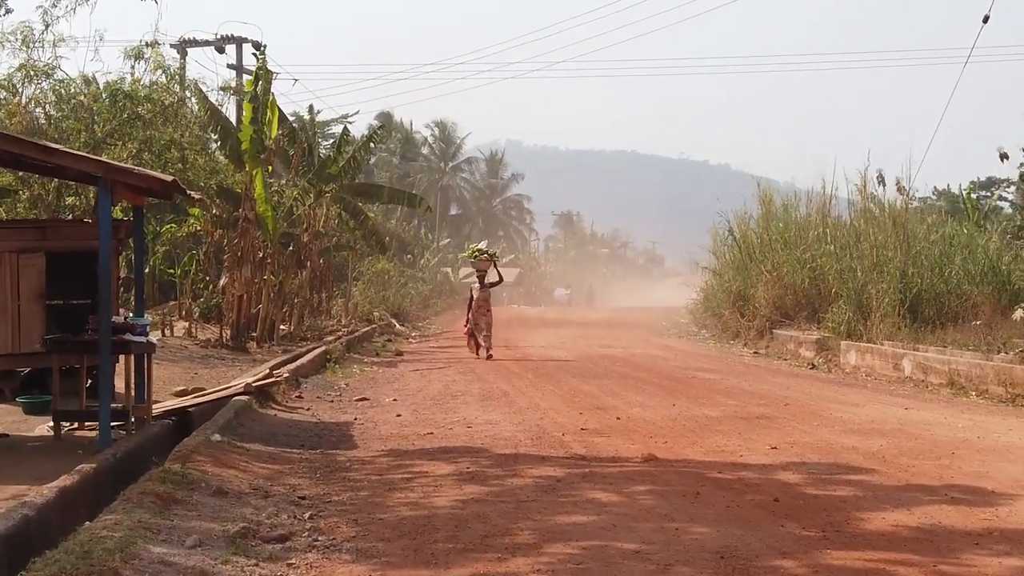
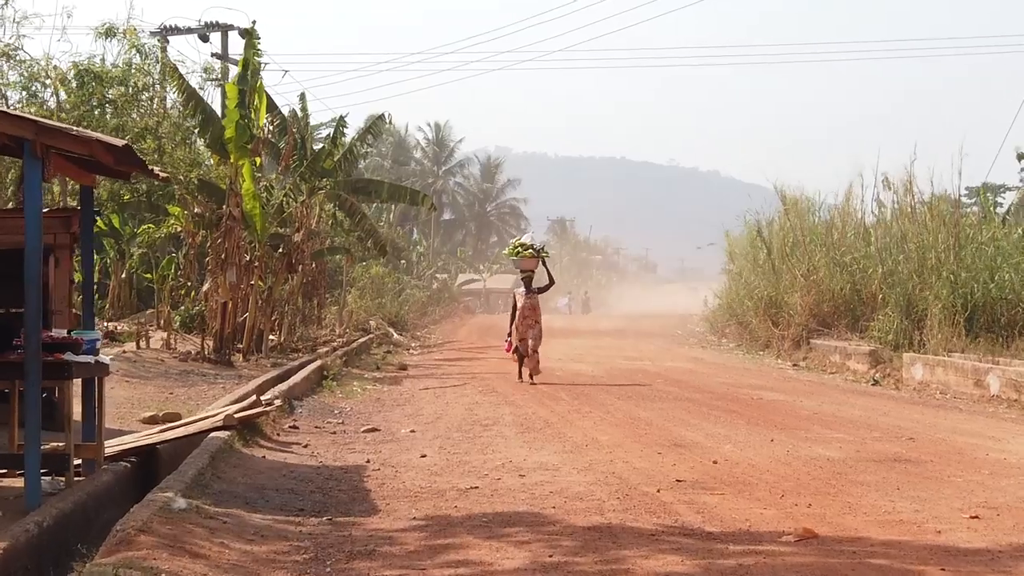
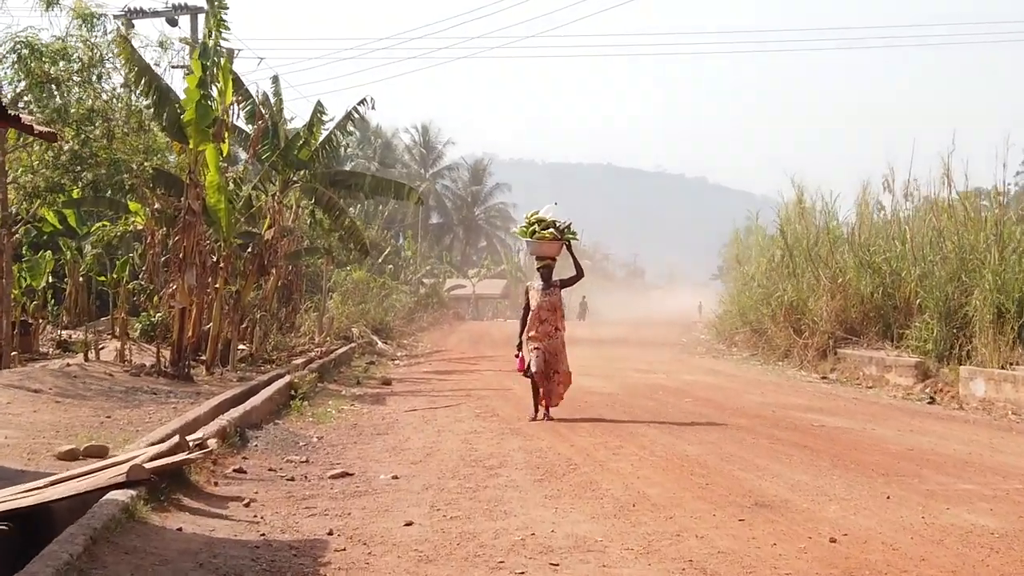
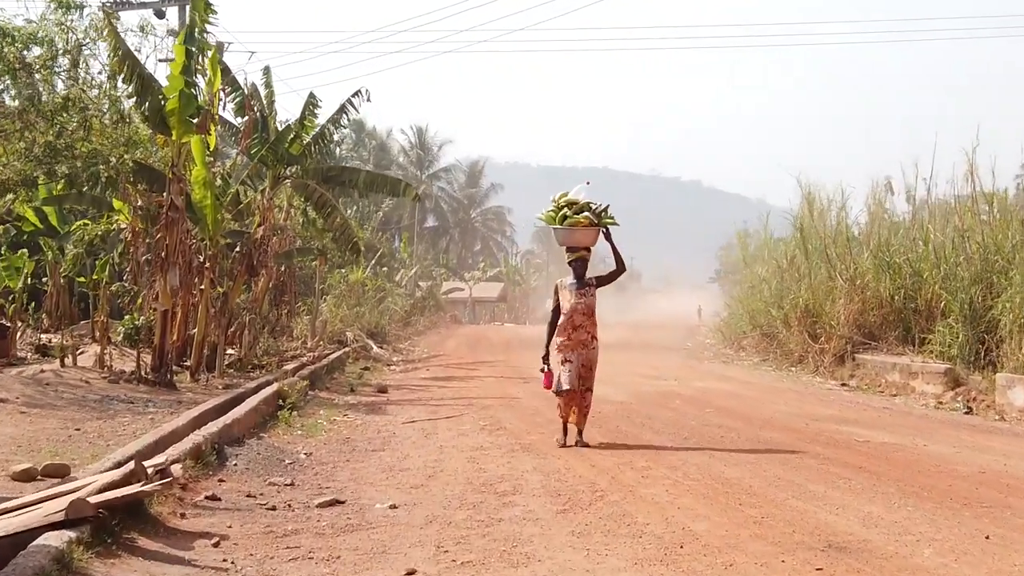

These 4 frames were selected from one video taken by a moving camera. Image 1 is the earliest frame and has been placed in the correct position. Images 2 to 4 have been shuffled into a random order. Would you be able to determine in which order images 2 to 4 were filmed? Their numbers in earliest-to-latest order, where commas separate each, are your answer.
2, 3, 4
